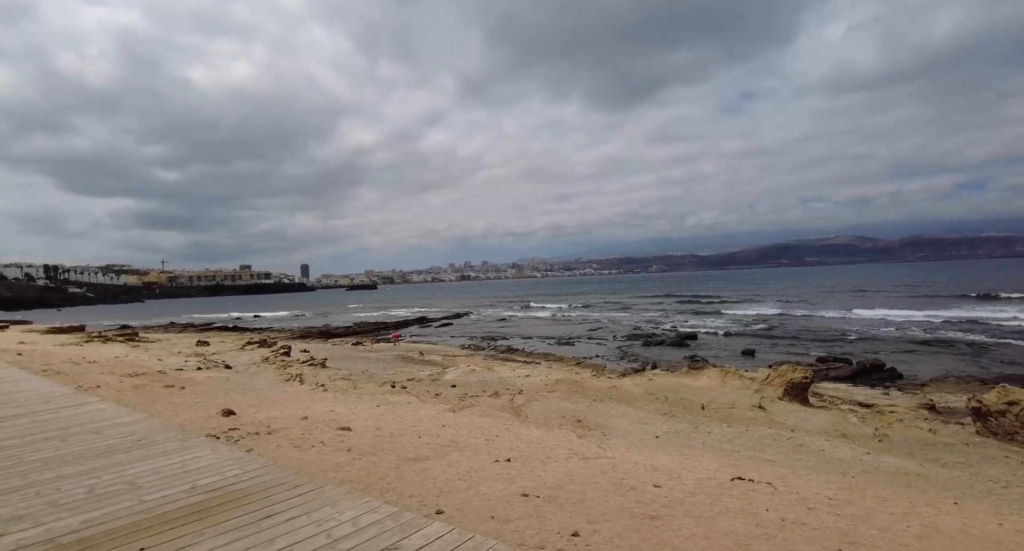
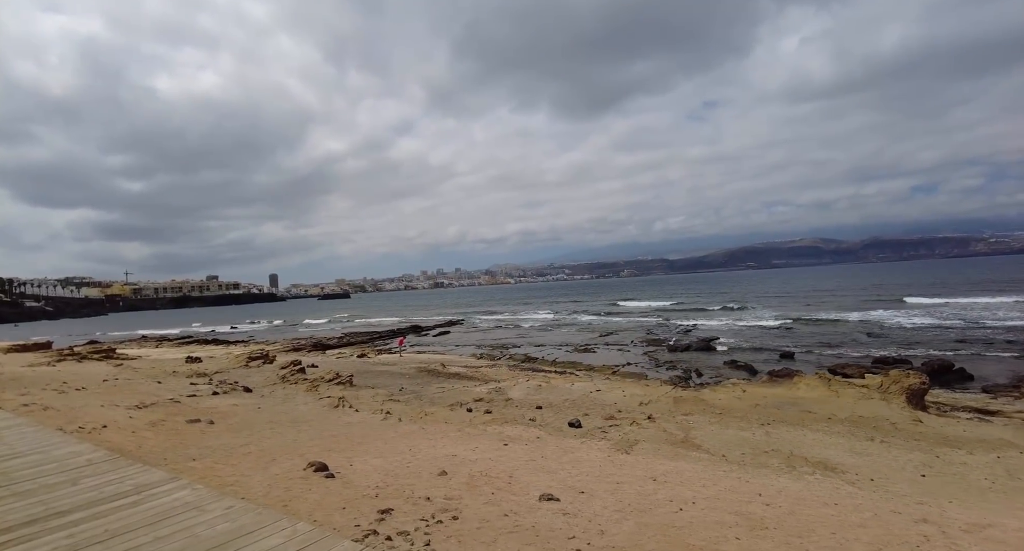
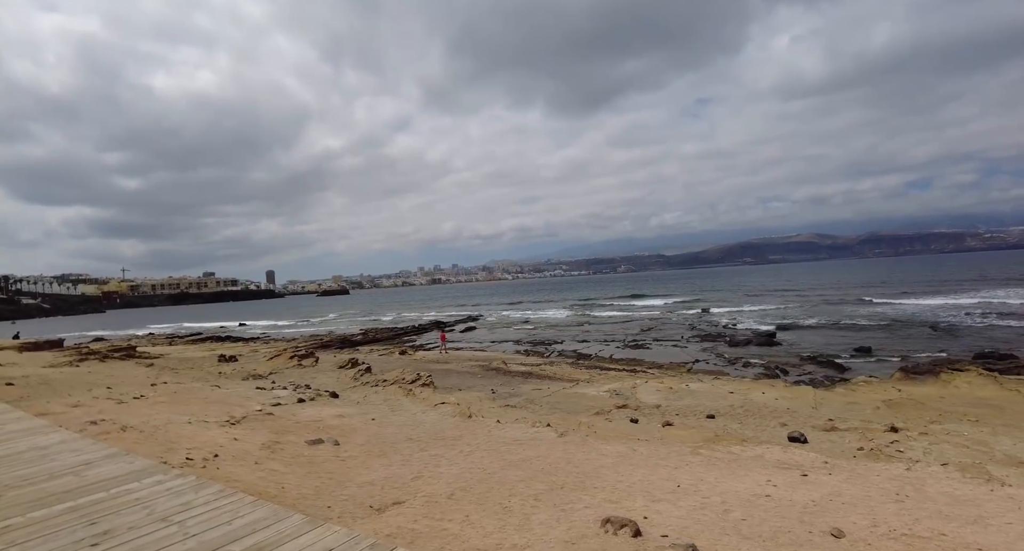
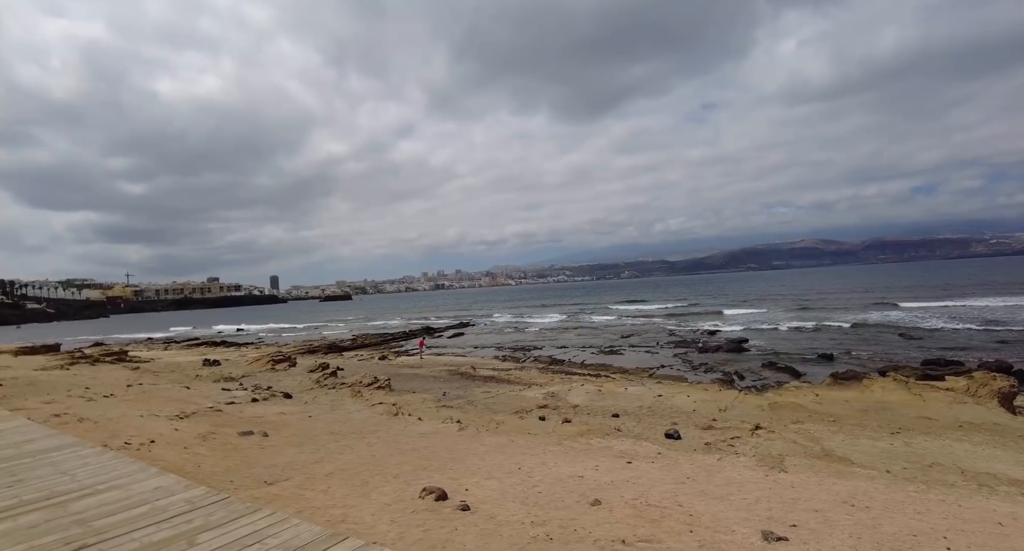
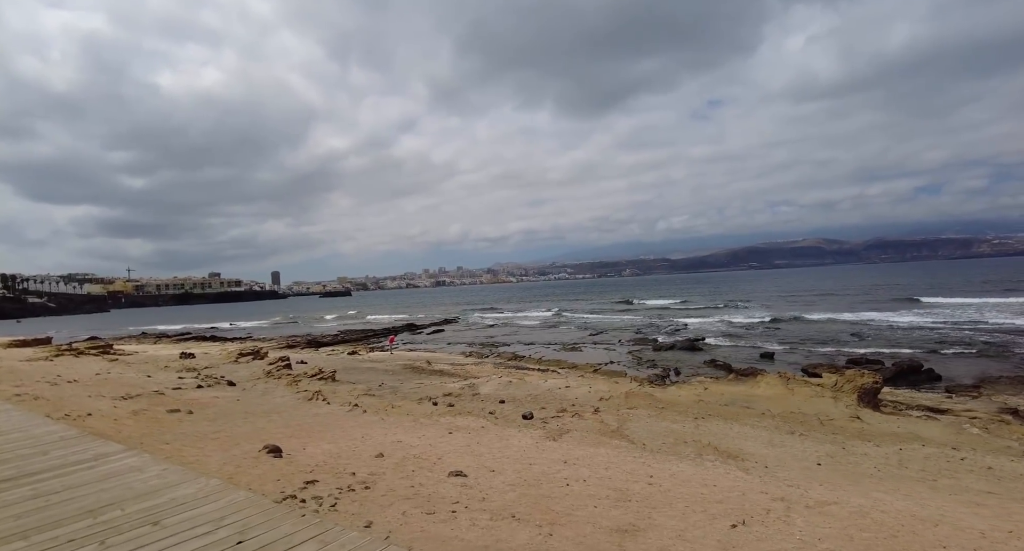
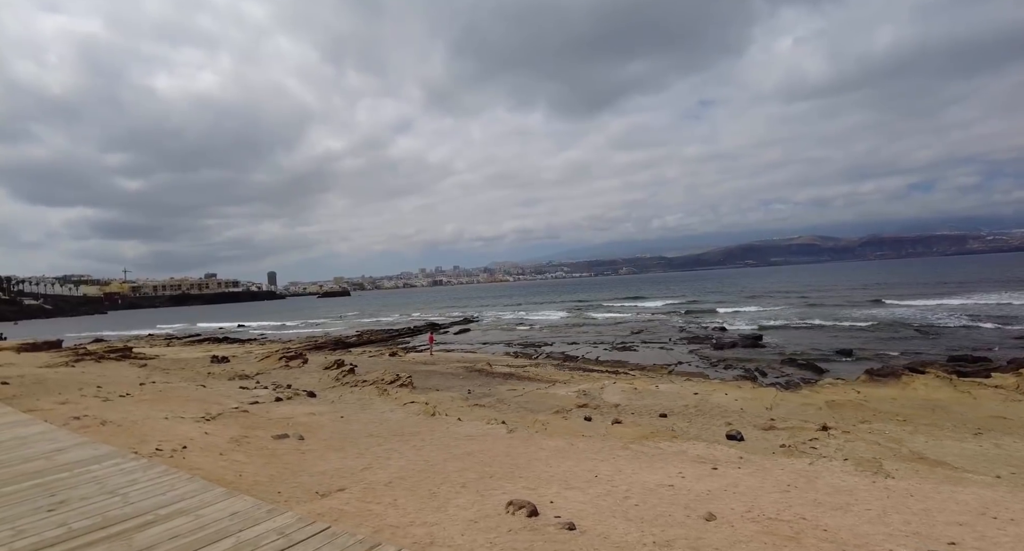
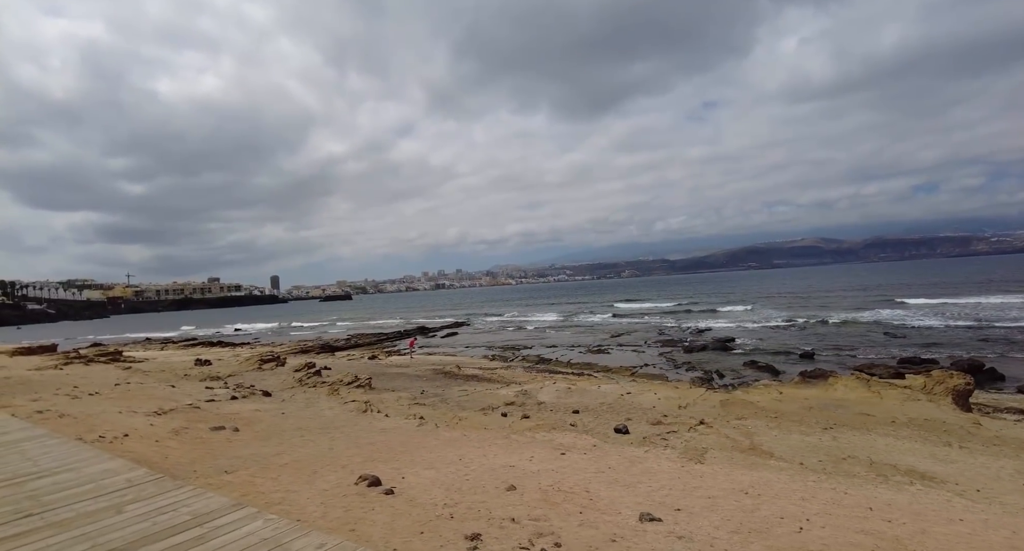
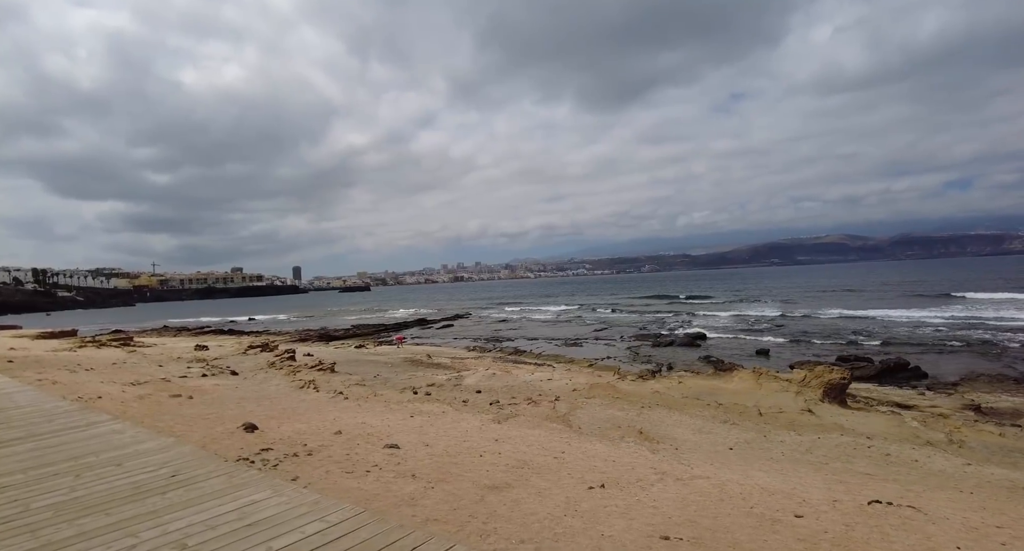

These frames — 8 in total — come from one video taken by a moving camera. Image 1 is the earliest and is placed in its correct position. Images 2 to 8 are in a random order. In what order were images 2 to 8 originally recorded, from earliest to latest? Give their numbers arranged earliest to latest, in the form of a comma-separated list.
8, 5, 2, 7, 4, 6, 3
